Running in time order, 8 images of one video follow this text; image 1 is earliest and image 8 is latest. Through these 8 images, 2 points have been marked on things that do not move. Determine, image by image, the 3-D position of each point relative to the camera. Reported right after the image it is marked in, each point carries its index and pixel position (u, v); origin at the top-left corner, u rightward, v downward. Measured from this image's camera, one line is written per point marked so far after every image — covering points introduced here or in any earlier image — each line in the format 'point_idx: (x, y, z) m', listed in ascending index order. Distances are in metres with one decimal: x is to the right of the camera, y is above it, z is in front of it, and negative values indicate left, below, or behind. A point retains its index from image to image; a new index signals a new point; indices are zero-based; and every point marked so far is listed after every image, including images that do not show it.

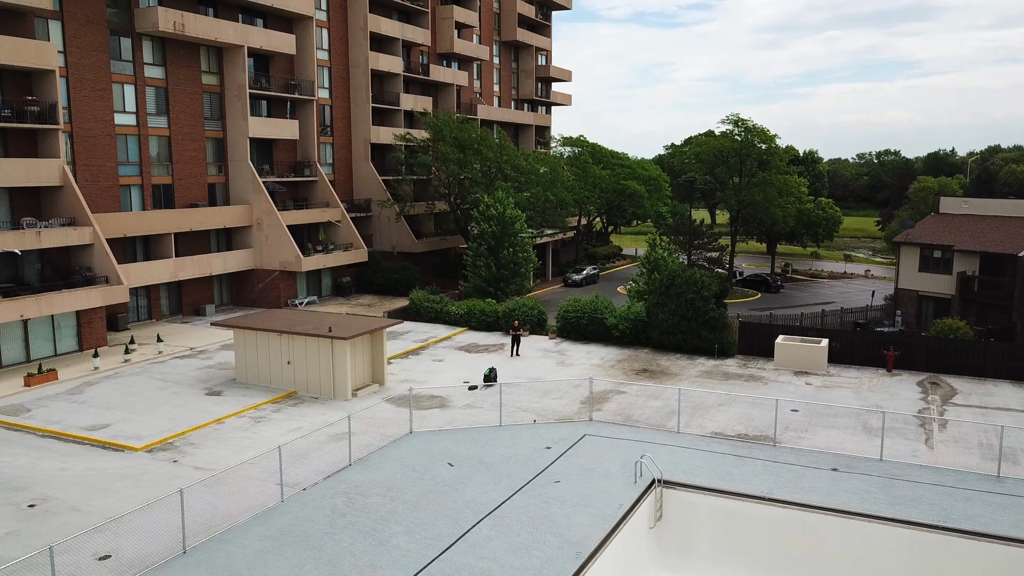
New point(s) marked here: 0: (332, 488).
0: (-3.1, -3.4, +18.5) m
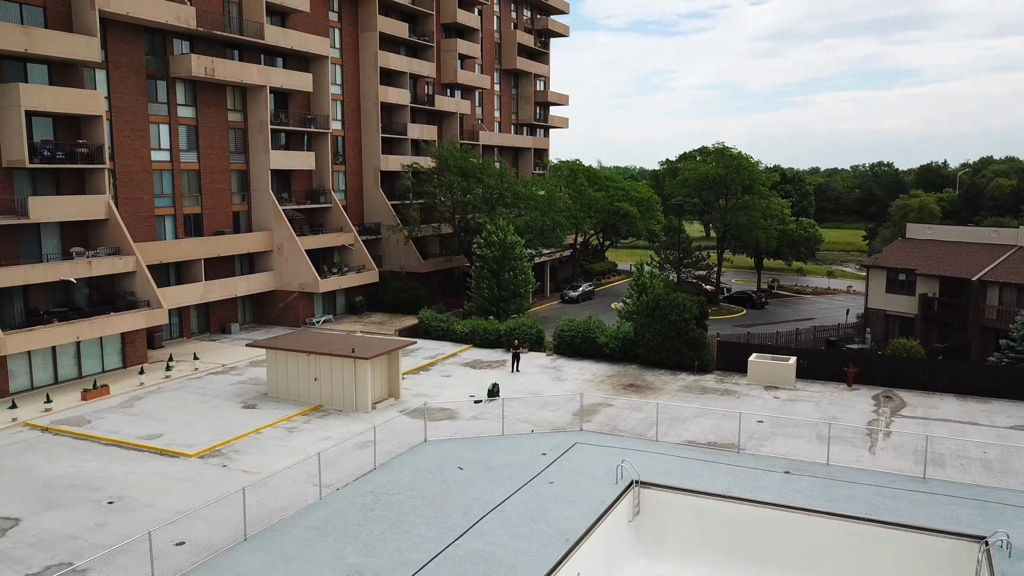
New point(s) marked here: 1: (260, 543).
0: (-3.1, -4.1, +21.9) m
1: (-4.4, -4.4, +18.7) m
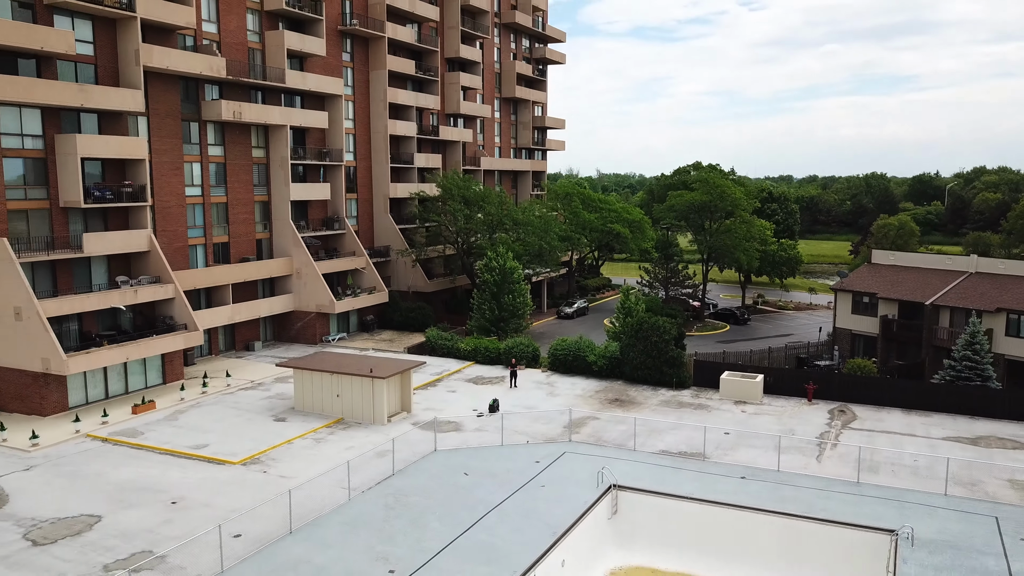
0: (-3.1, -4.9, +26.0) m
1: (-4.4, -5.2, +22.8) m
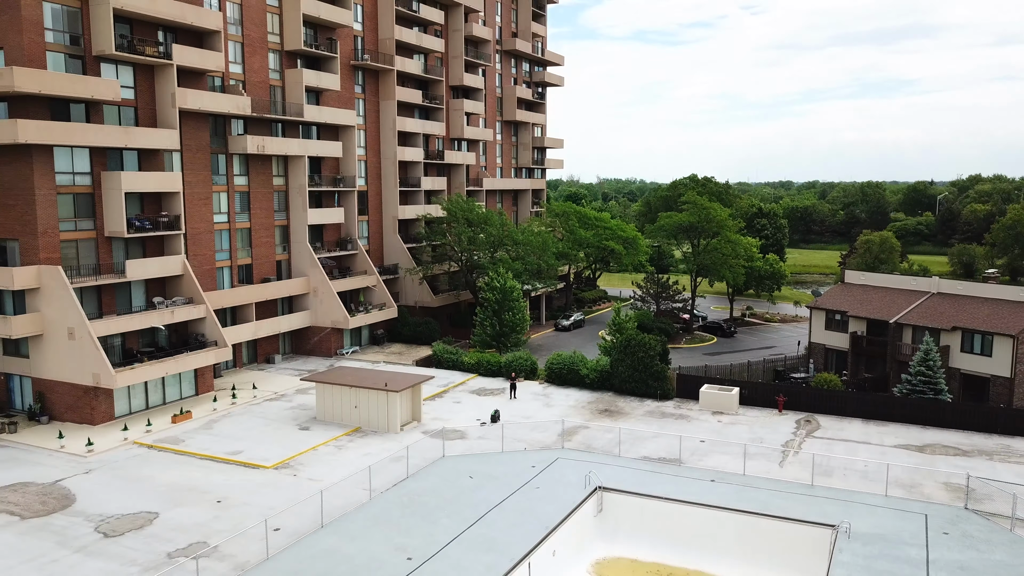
0: (-3.2, -5.7, +30.0) m
1: (-4.5, -6.0, +26.8) m
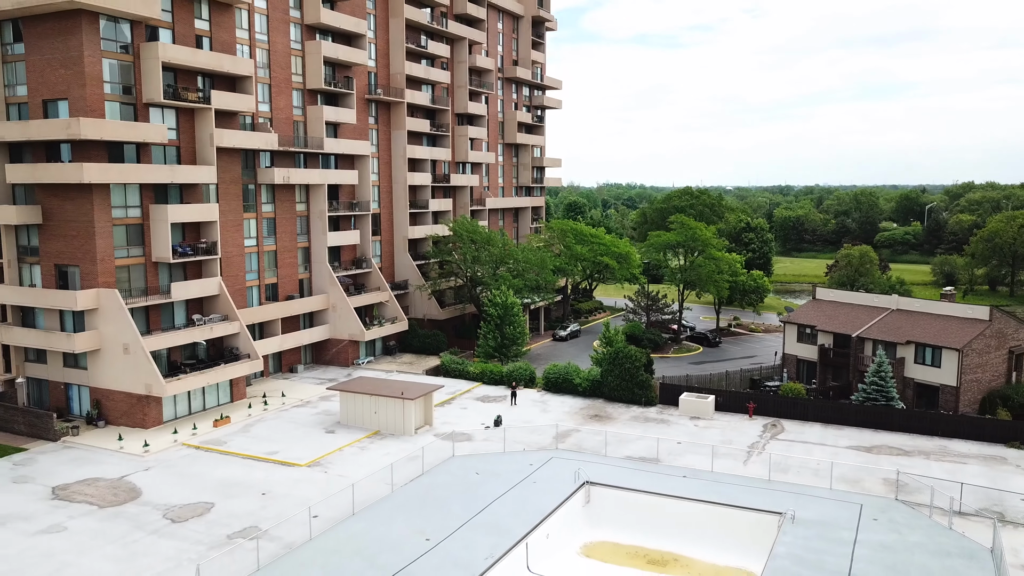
0: (-3.1, -6.5, +35.2) m
1: (-4.5, -6.7, +32.0) m
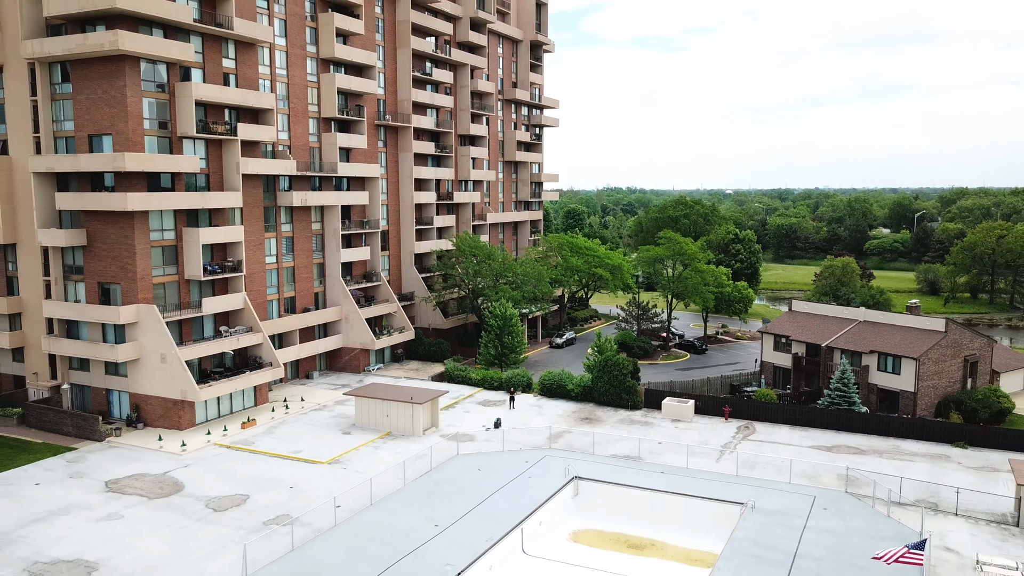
0: (-3.2, -7.1, +39.9) m
1: (-4.6, -7.4, +36.7) m
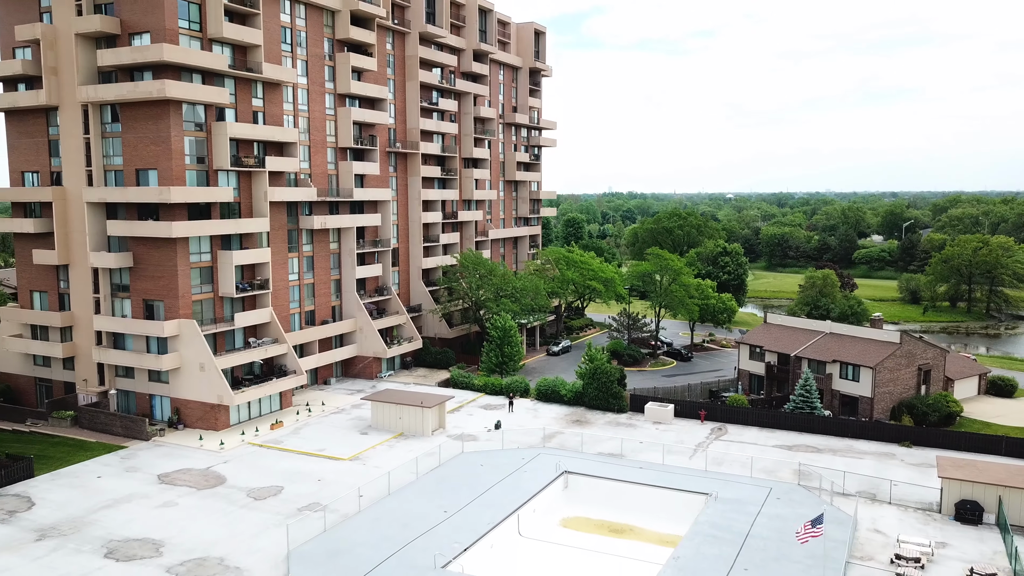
0: (-3.3, -8.0, +46.0) m
1: (-4.6, -8.2, +42.8) m
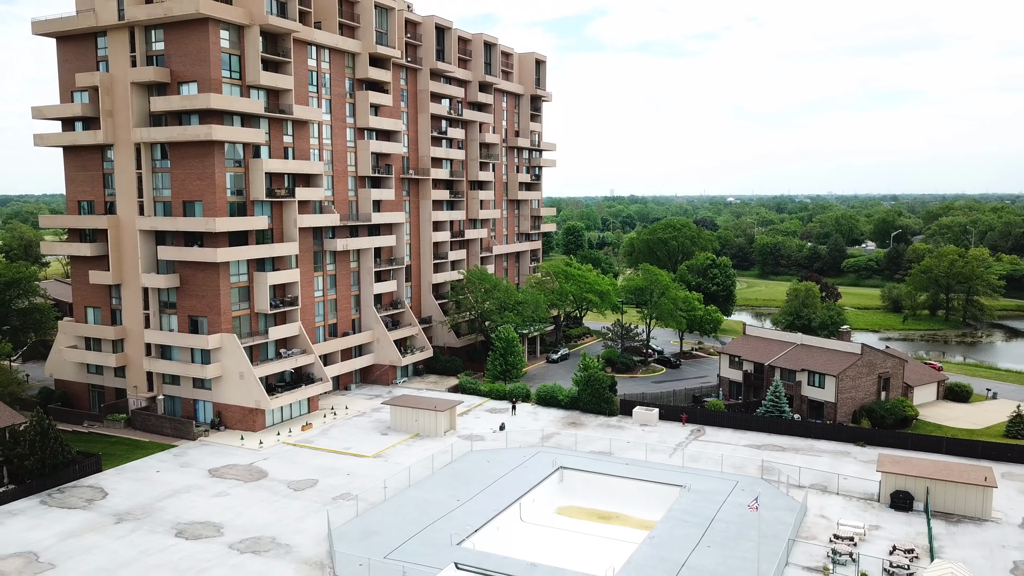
0: (-3.2, -8.9, +53.1) m
1: (-4.5, -9.2, +49.9) m
